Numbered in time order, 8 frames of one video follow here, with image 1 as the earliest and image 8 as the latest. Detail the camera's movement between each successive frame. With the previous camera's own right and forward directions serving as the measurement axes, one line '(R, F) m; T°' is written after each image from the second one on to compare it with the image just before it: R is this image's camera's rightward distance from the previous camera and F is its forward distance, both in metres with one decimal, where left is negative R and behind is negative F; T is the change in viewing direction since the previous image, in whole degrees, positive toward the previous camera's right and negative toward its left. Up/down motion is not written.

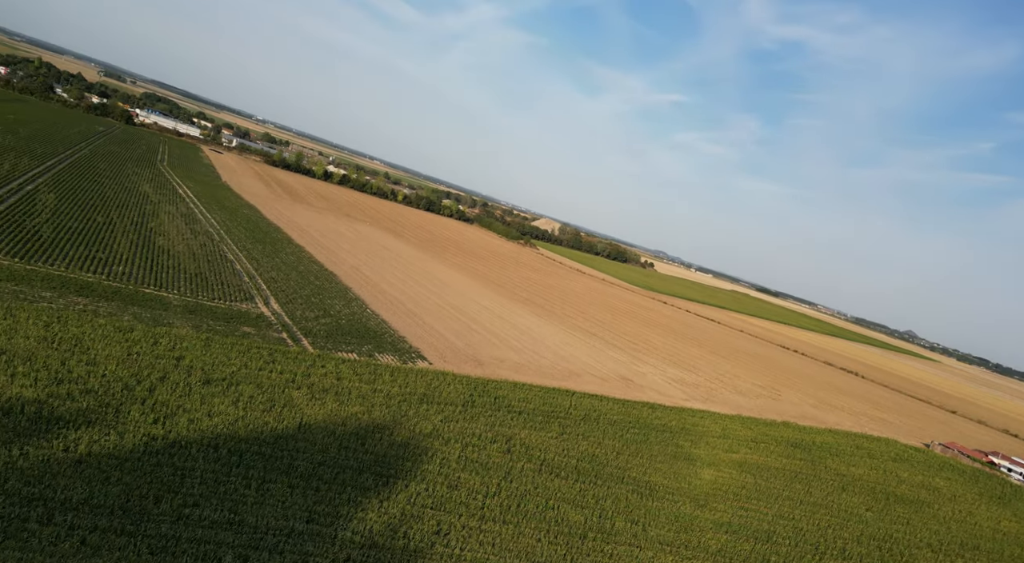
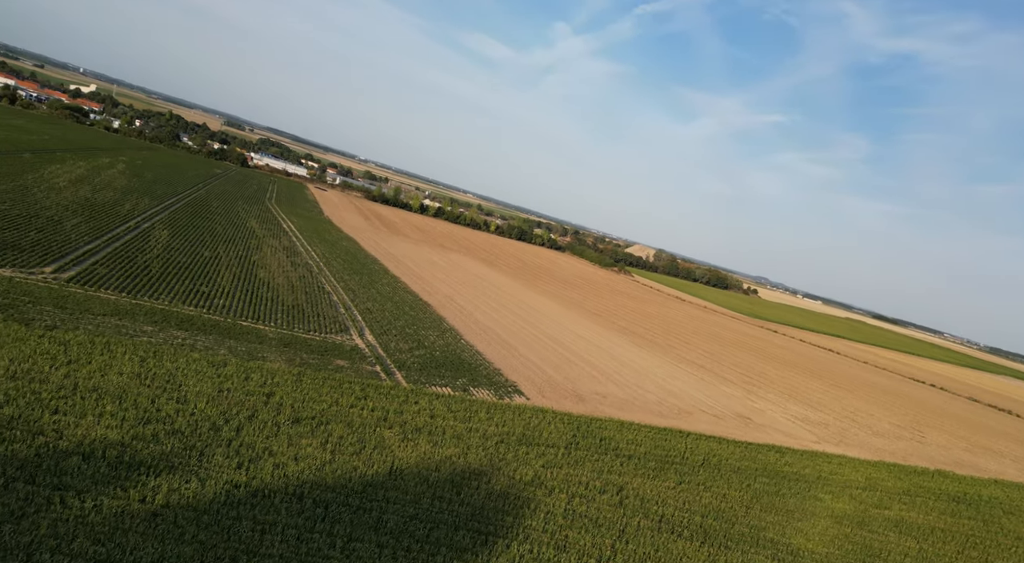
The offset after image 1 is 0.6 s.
(-0.3, +1.7) m; -7°
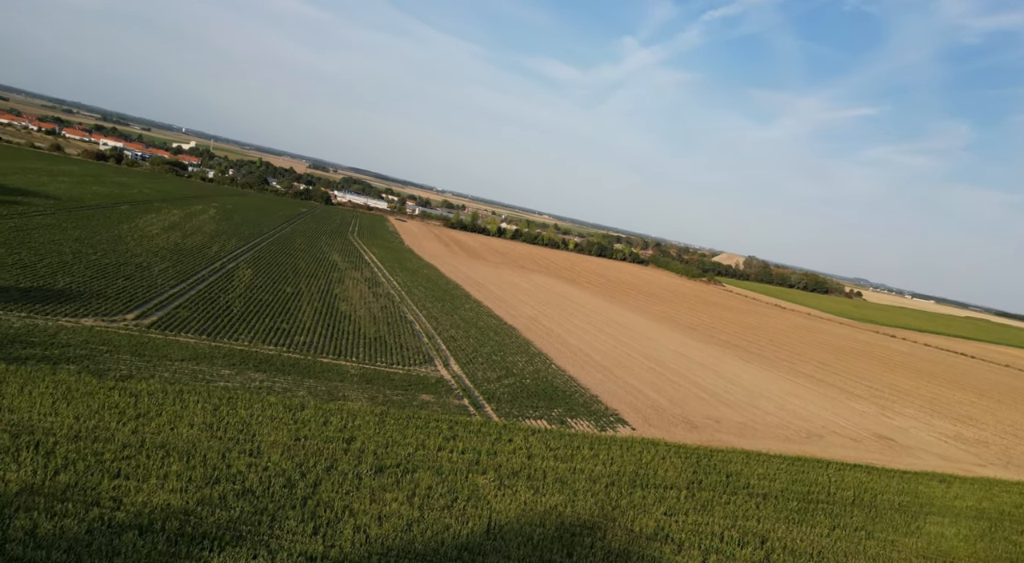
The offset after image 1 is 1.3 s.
(-0.4, +2.2) m; -6°
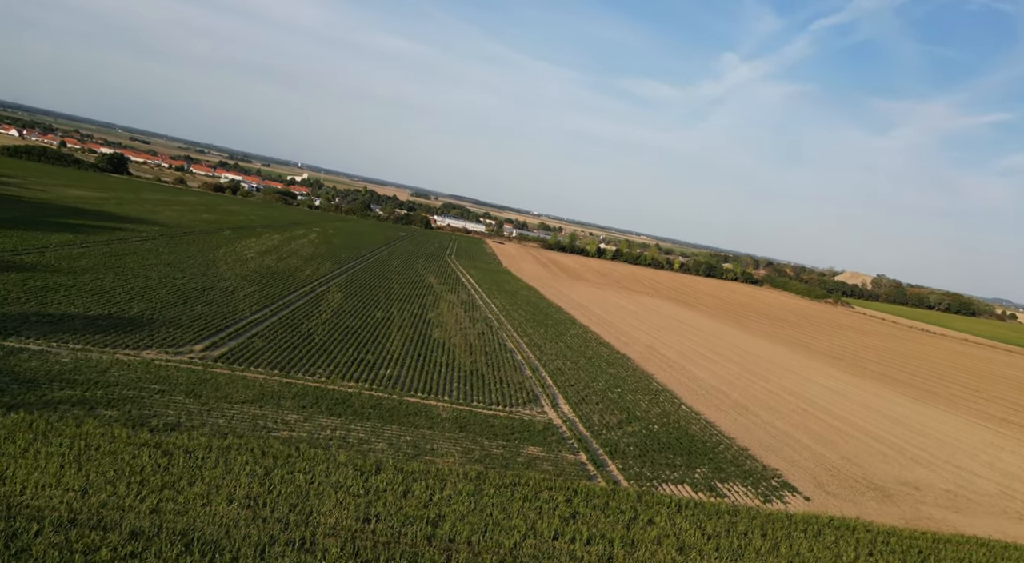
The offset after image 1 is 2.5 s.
(-0.7, +4.4) m; -8°
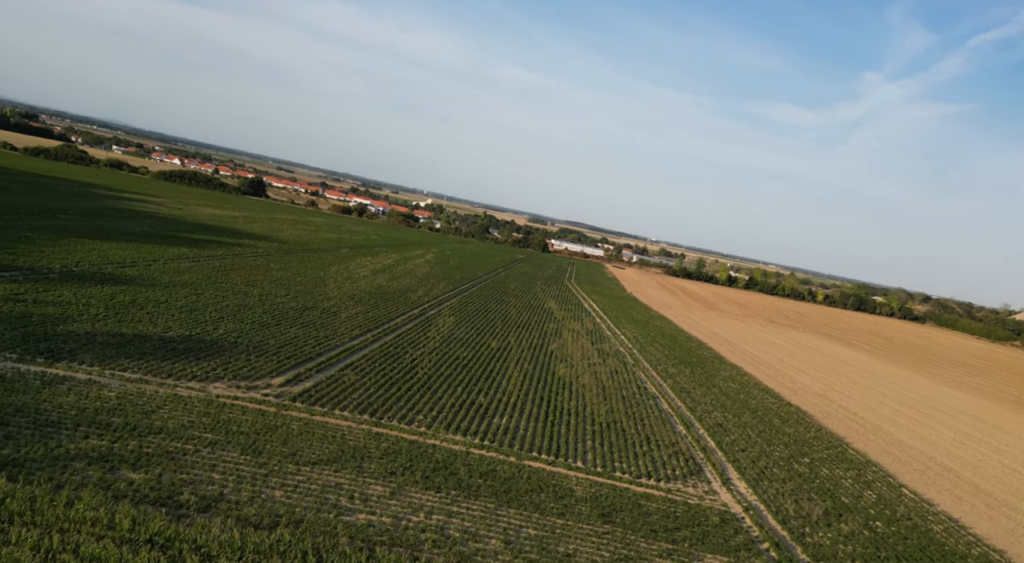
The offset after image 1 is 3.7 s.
(-1.0, +5.1) m; -9°
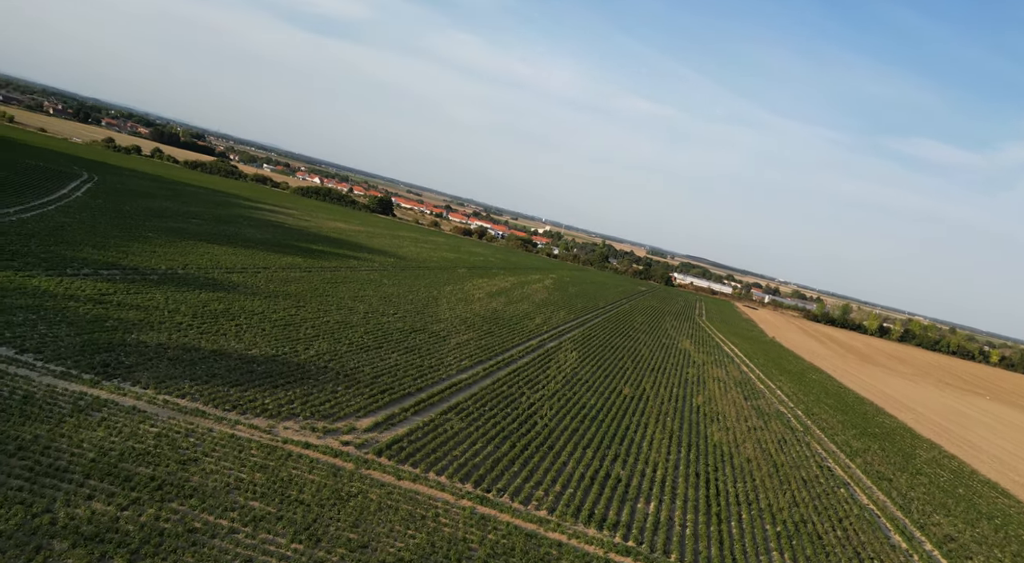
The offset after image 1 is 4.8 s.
(-0.9, +4.4) m; -9°
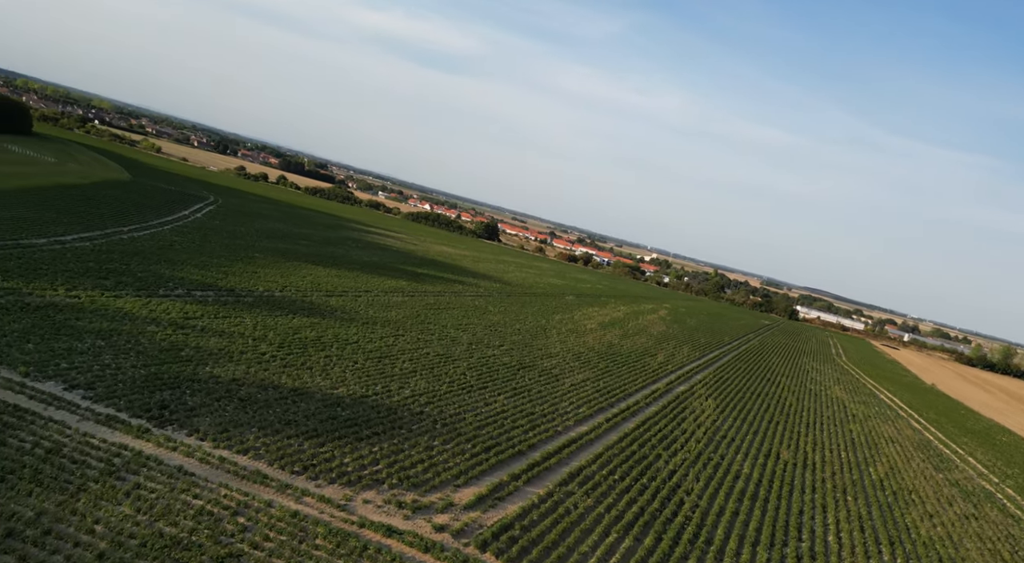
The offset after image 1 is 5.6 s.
(-0.7, +3.4) m; -8°
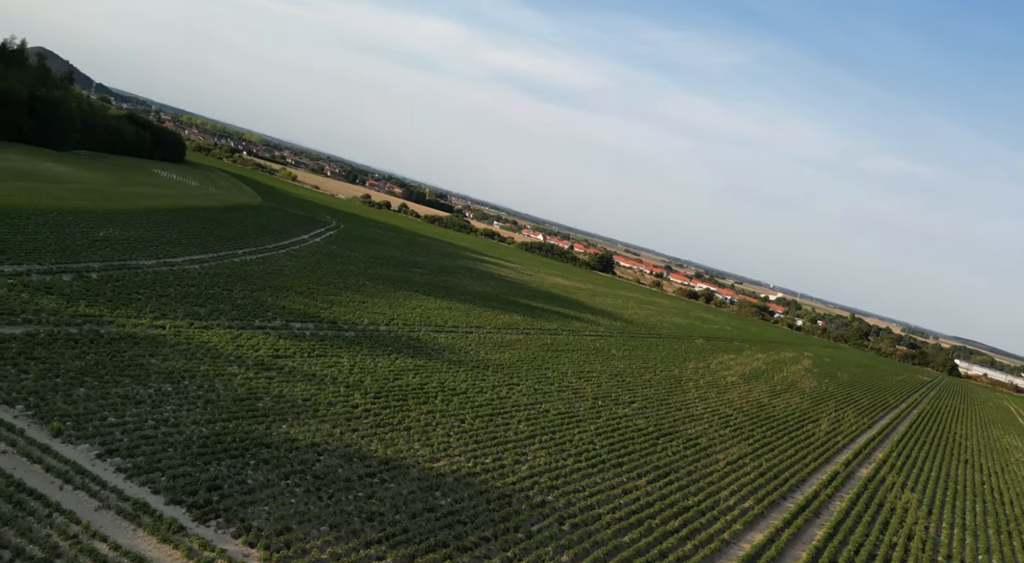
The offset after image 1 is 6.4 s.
(-0.8, +3.6) m; -9°
